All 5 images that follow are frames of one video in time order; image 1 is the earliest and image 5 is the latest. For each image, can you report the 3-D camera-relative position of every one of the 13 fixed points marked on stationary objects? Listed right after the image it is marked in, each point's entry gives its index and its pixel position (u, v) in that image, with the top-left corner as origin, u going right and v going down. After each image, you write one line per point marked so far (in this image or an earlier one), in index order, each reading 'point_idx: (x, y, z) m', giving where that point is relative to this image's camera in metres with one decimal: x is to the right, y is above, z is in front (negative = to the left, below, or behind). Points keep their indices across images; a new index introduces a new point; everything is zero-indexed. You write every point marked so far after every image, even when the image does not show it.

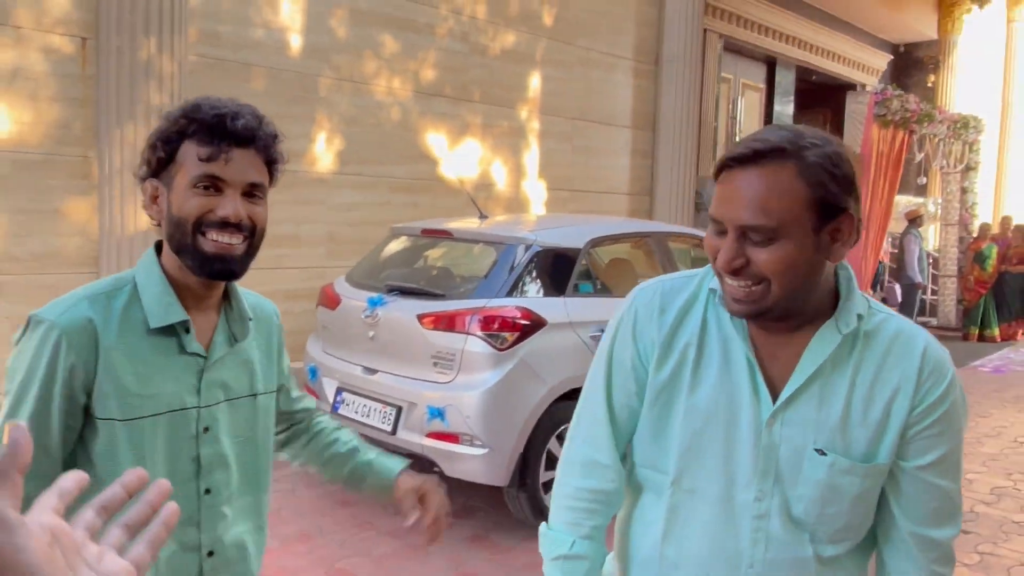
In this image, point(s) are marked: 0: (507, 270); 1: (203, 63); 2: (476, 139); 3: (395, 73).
0: (0.0, +0.1, +4.3) m
1: (-2.0, +1.5, +4.7) m
2: (-0.3, +1.3, +6.5) m
3: (-0.9, +1.7, +5.8) m
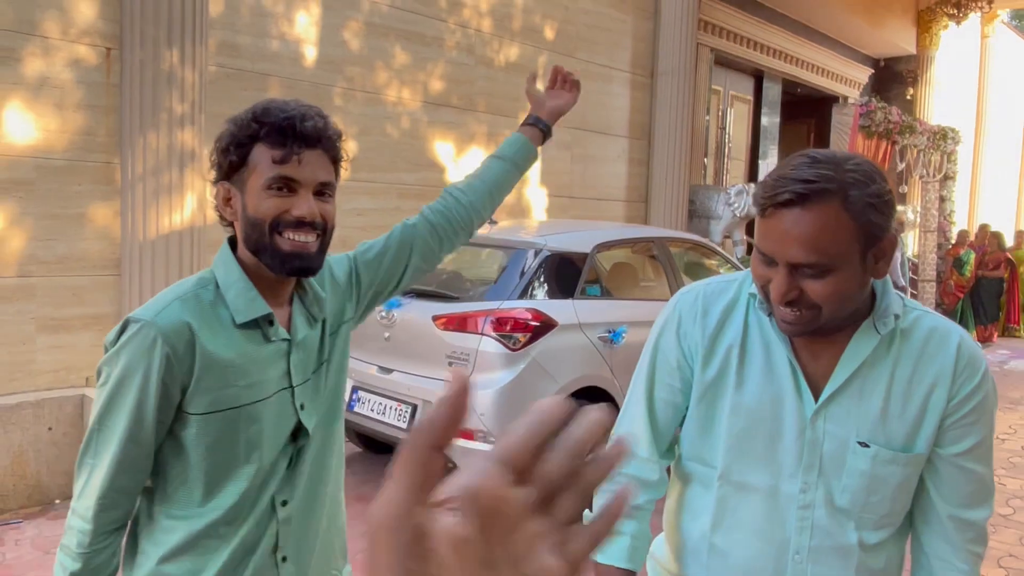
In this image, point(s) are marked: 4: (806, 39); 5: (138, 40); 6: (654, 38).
0: (0.0, +0.1, +4.5) m
1: (-2.0, +1.5, +4.9) m
2: (-0.3, +1.3, +6.7) m
3: (-0.9, +1.7, +6.0) m
4: (+4.6, +3.9, +11.4) m
5: (-2.3, +1.5, +4.4) m
6: (+1.7, +2.9, +8.4) m
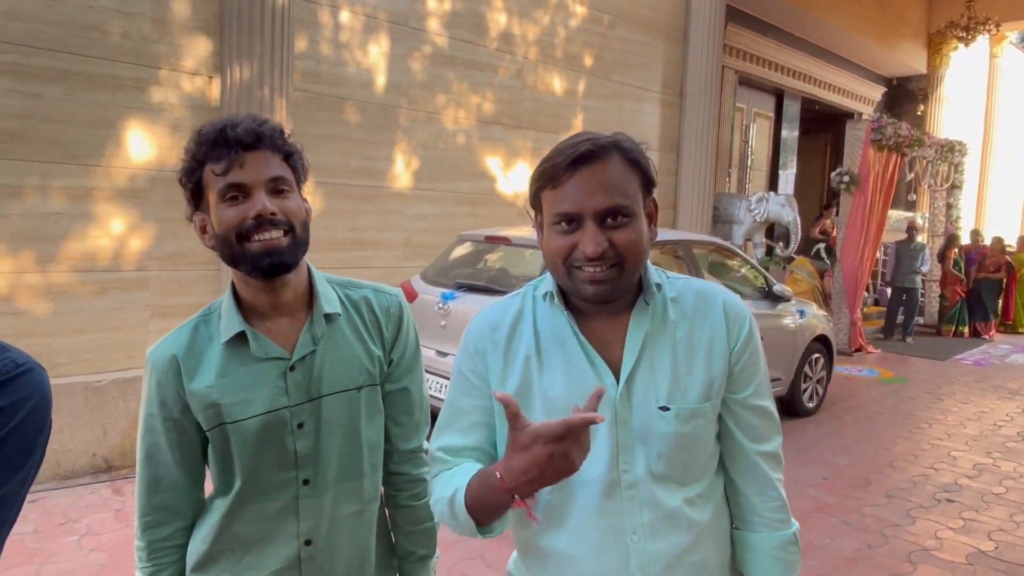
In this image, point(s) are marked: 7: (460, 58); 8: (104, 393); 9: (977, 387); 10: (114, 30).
0: (+0.3, +0.1, +5.2) m
1: (-1.6, +1.5, +5.6) m
2: (+0.1, +1.3, +7.4) m
3: (-0.5, +1.7, +6.7) m
4: (+5.2, +3.8, +12.0) m
5: (-2.0, +1.6, +5.2) m
6: (+2.1, +2.9, +9.0) m
7: (-0.5, +2.2, +6.7) m
8: (-2.7, -0.7, +4.8) m
9: (+4.7, -1.0, +7.3) m
10: (-2.6, +1.7, +4.7) m
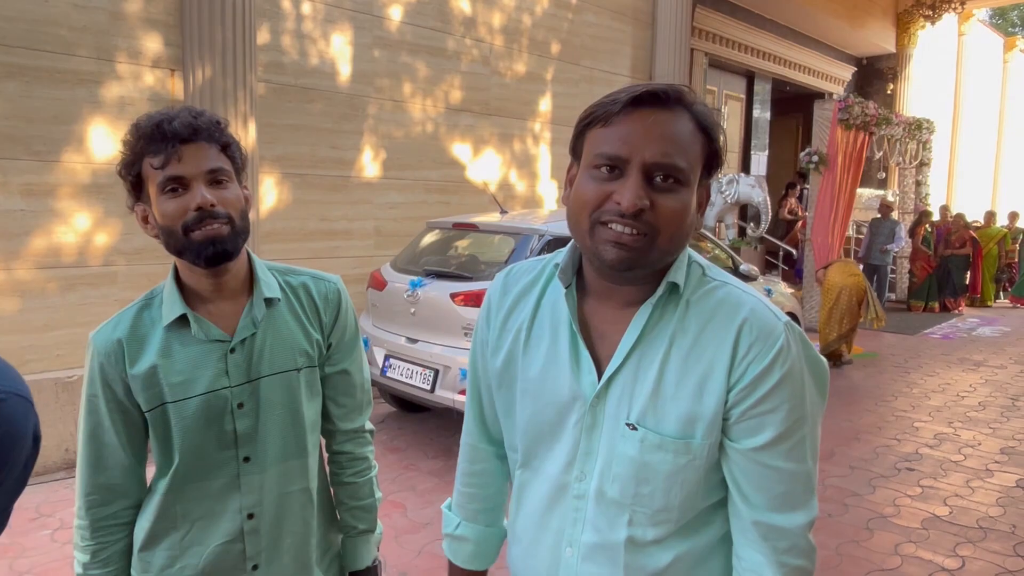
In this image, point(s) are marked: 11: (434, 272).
0: (+0.1, +0.2, +5.2) m
1: (-1.9, +1.6, +5.6) m
2: (-0.1, +1.4, +7.4) m
3: (-0.8, +1.8, +6.7) m
4: (+4.9, +4.1, +12.0) m
5: (-2.2, +1.6, +5.2) m
6: (+1.8, +3.1, +9.0) m
7: (-0.8, +2.3, +6.7) m
8: (-2.9, -0.7, +4.8) m
9: (+4.5, -0.8, +7.4) m
10: (-2.9, +1.7, +4.7) m
11: (-0.6, +0.1, +5.5) m
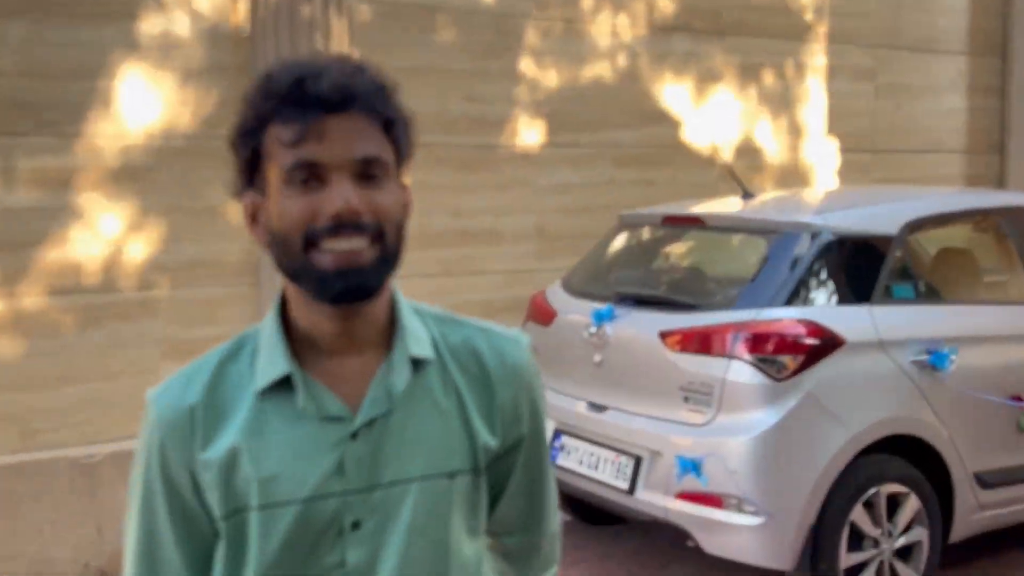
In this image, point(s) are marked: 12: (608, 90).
0: (+1.2, +0.1, +3.0) m
1: (-0.7, +1.4, +3.8) m
2: (+1.4, +1.3, +5.2) m
3: (+0.6, +1.7, +4.6) m
4: (+7.3, +4.0, +8.5) m
5: (-1.1, +1.5, +3.5) m
6: (+3.7, +2.9, +6.3) m
7: (+0.6, +2.1, +4.6) m
8: (-1.8, -0.8, +3.2) m
9: (+6.0, -0.9, +4.1) m
10: (-1.8, +1.6, +3.1) m
11: (+0.6, 0.0, +3.4) m
12: (+0.6, +1.2, +4.7) m
